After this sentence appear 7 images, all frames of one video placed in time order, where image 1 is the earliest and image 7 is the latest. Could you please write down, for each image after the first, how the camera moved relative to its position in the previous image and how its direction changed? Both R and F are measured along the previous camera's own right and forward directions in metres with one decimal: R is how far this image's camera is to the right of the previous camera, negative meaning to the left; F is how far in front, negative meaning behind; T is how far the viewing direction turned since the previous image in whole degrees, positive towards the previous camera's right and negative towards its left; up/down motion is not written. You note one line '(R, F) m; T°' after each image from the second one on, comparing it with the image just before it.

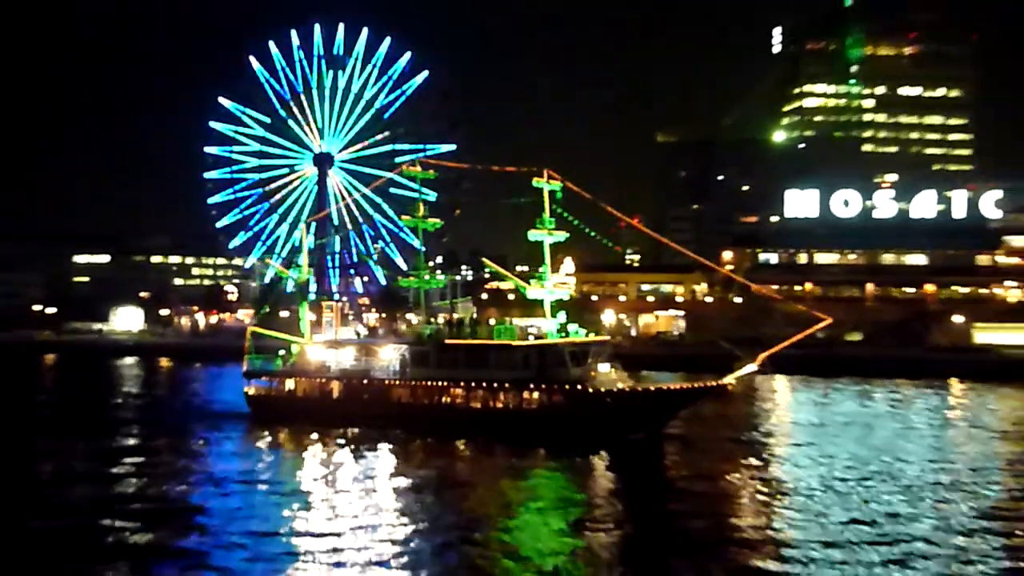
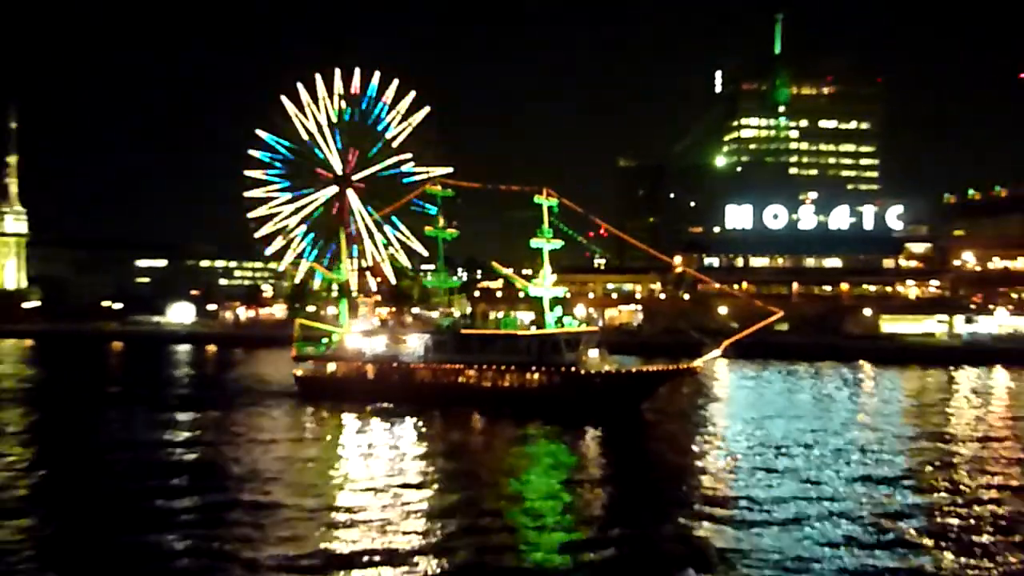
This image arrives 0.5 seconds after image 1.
(+0.1, -3.8) m; -1°
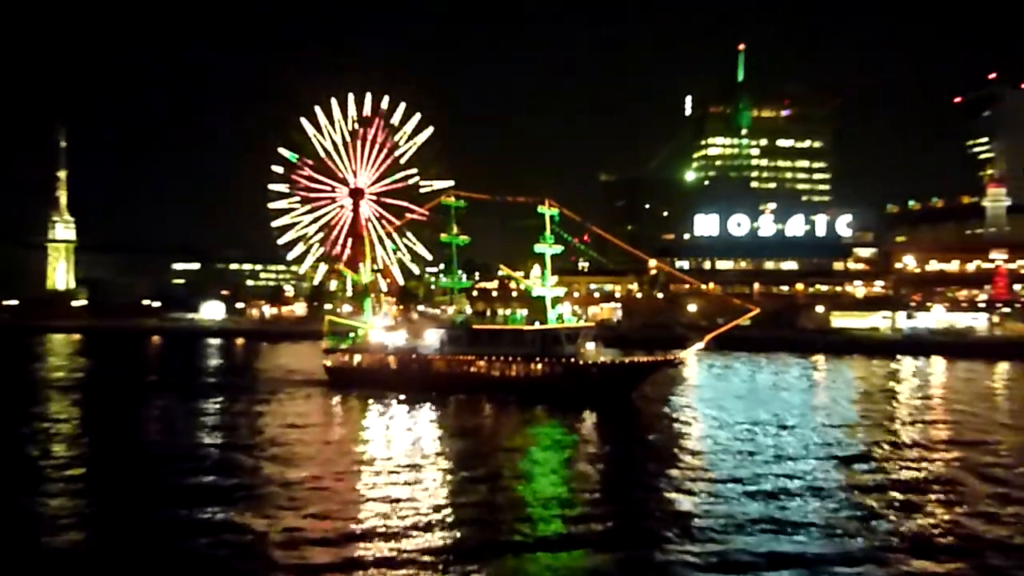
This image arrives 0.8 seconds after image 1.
(-0.2, -3.0) m; 0°
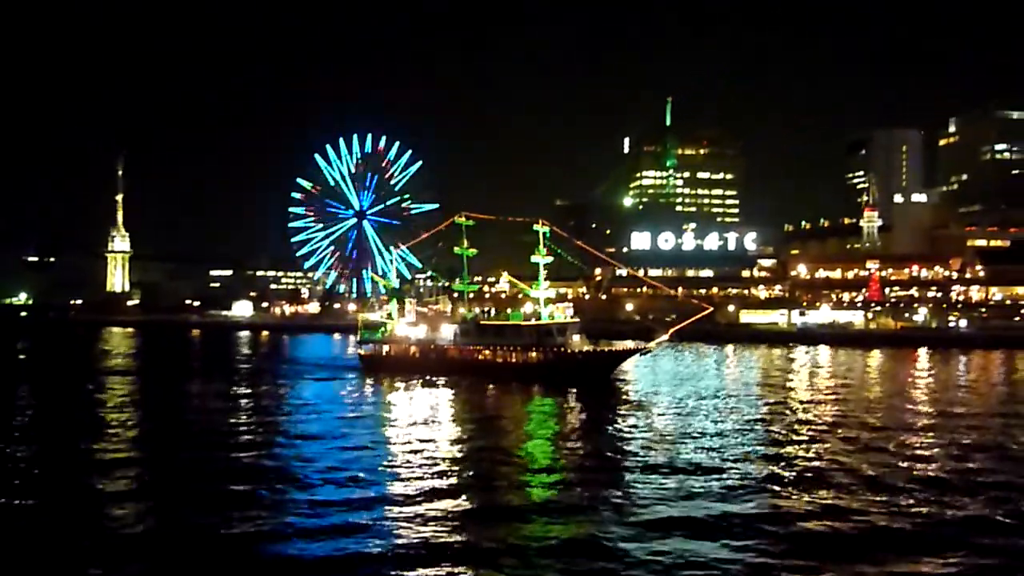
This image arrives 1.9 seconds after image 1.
(-2.0, -7.5) m; +3°
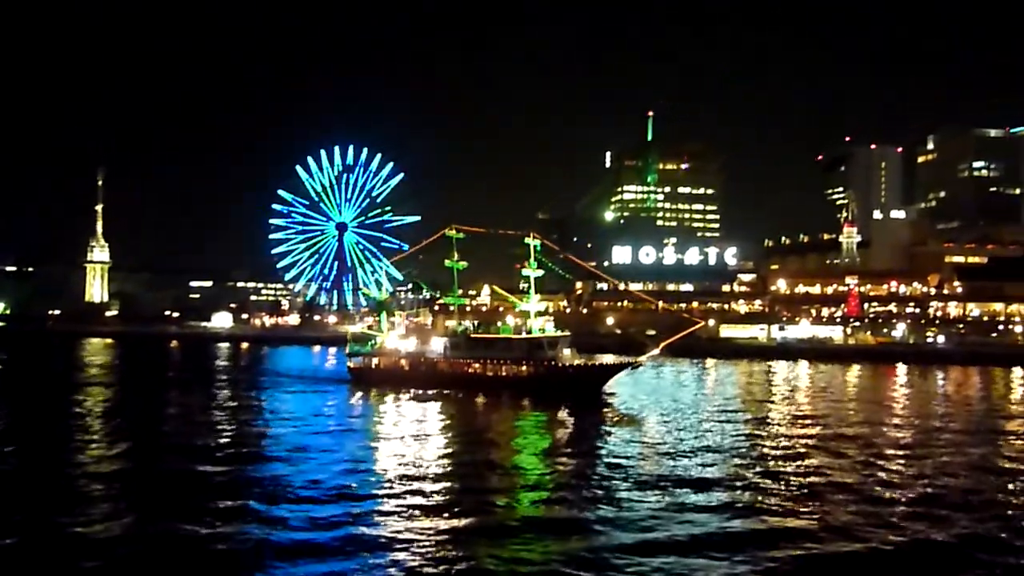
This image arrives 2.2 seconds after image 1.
(-0.7, +0.2) m; +2°
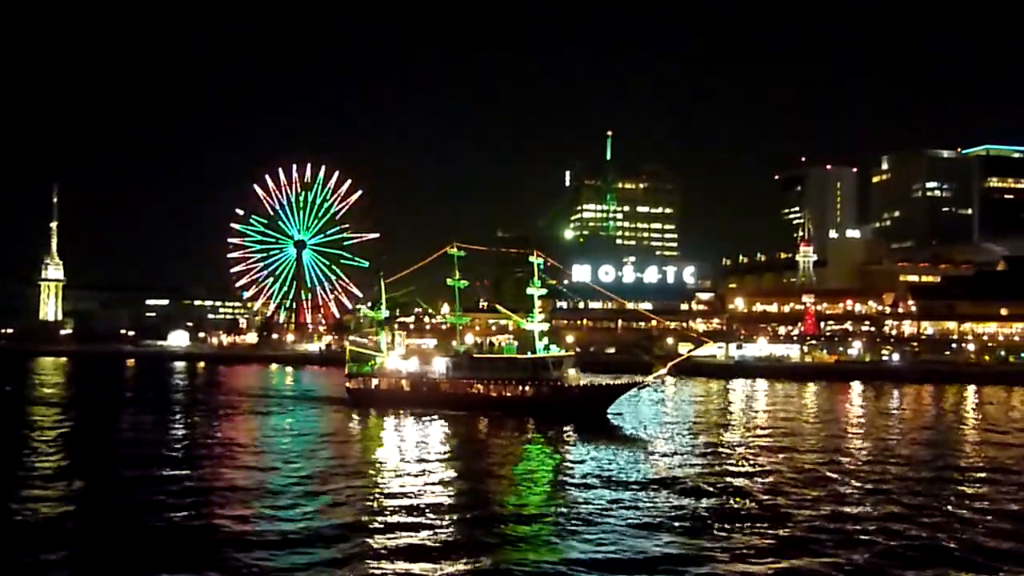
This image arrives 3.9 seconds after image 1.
(-2.8, +0.8) m; +5°
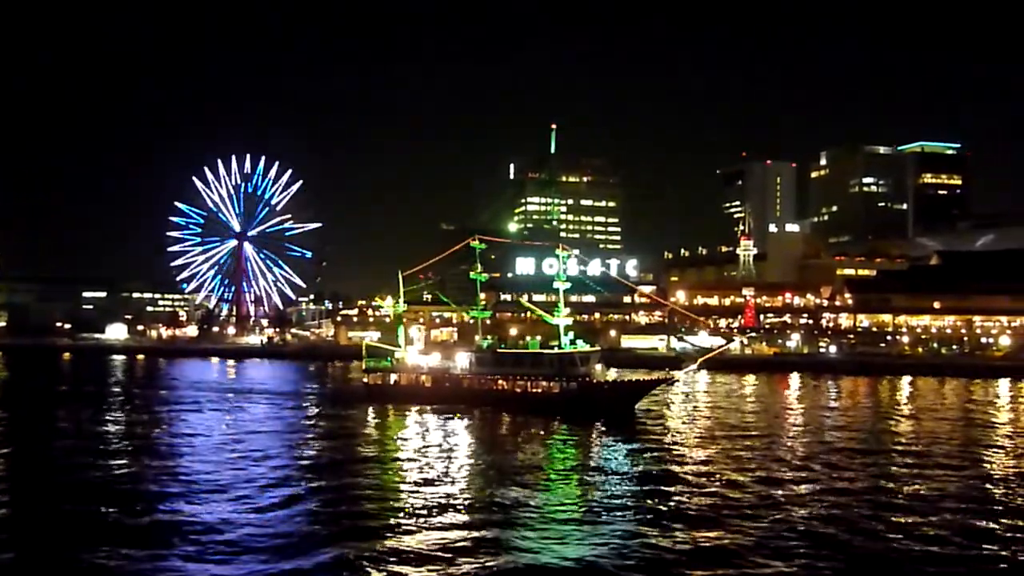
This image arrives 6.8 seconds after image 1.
(-4.8, +1.5) m; +7°
